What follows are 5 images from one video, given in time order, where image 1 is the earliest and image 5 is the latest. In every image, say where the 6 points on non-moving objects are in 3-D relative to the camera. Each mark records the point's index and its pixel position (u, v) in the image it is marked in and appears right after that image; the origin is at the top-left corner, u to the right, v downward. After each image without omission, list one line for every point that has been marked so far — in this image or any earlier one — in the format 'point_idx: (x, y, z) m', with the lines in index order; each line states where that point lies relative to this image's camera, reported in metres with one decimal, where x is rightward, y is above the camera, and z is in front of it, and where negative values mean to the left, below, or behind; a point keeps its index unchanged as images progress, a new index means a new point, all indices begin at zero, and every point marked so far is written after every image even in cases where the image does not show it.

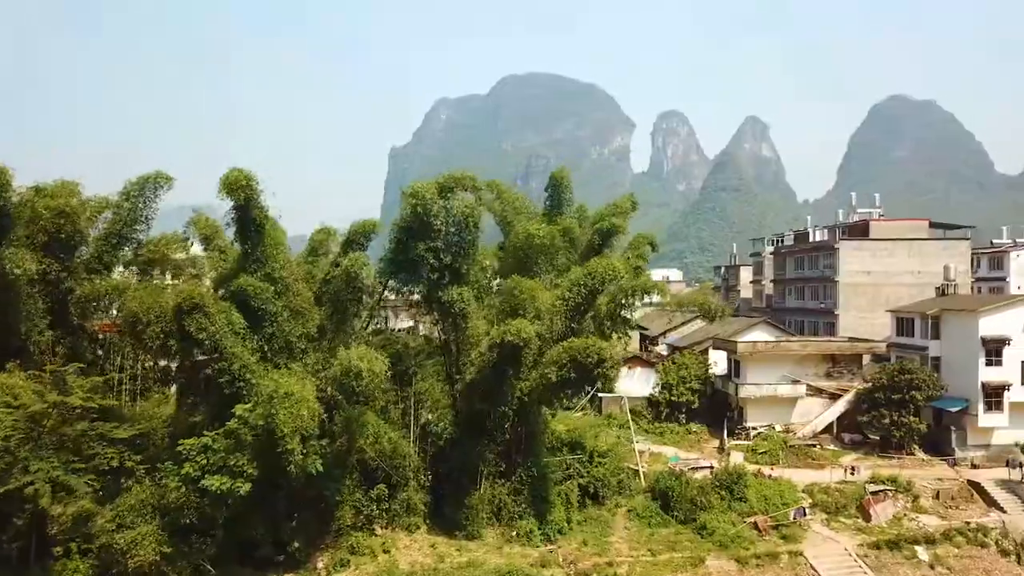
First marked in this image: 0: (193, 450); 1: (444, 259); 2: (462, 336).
0: (-4.8, -2.4, +12.3) m
1: (-1.3, +0.5, +14.7) m
2: (-0.9, -0.9, +15.2) m
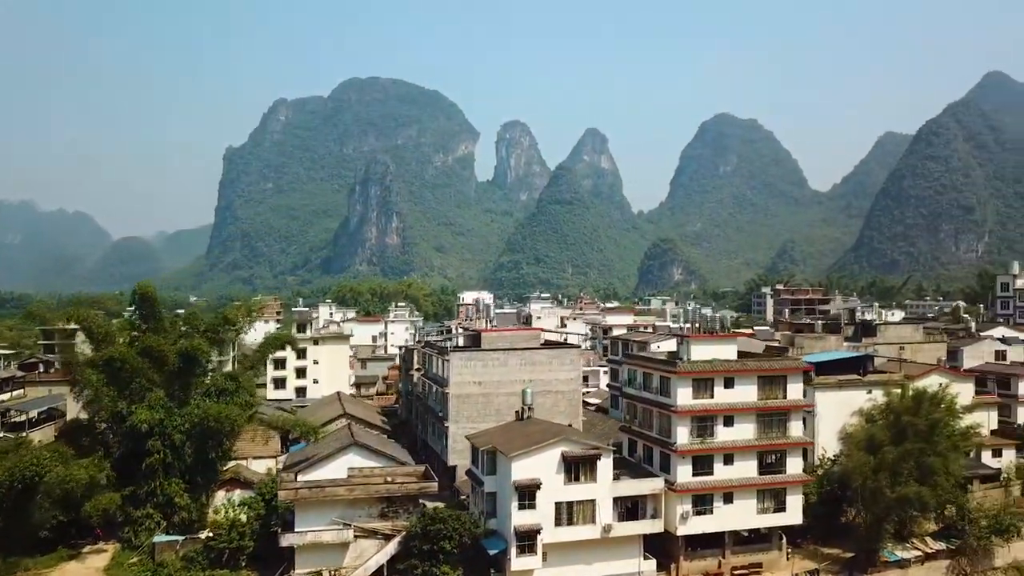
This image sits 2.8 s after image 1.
0: (-14.6, -6.0, +9.8) m
1: (-11.5, -3.0, +12.8) m
2: (-11.3, -4.4, +13.4) m
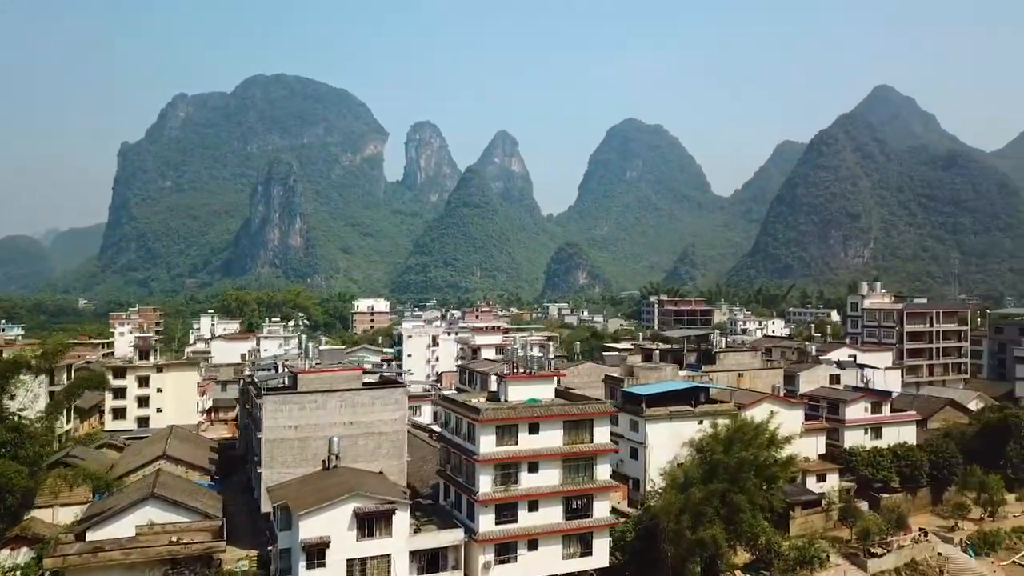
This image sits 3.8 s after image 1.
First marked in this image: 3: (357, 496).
0: (-18.5, -7.2, +7.7) m
1: (-15.8, -4.2, +11.0) m
2: (-15.6, -5.7, +11.6) m
3: (-3.8, -5.1, +19.9) m
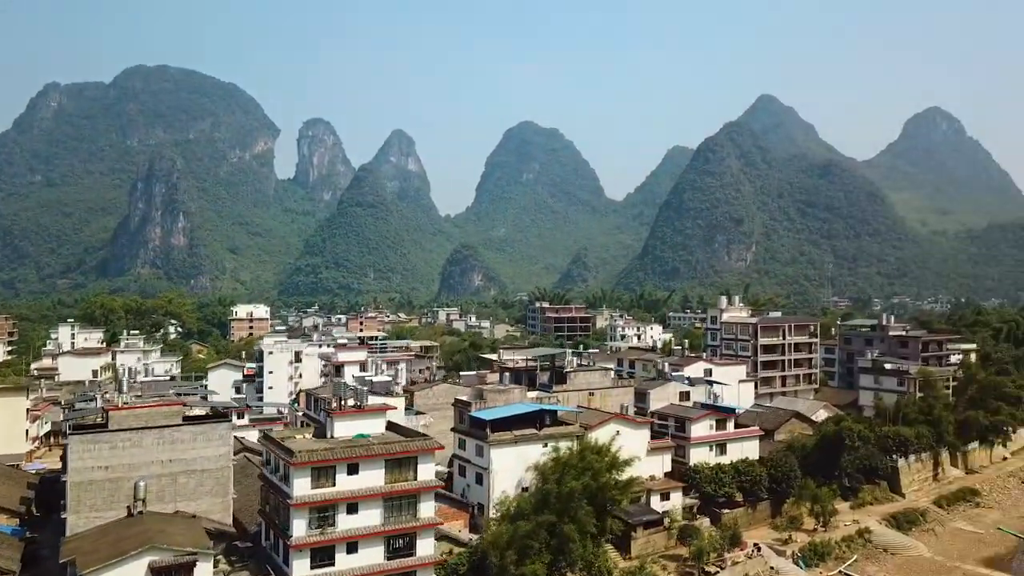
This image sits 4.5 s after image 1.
0: (-21.4, -8.1, +4.8) m
1: (-19.1, -5.2, +8.4) m
2: (-19.0, -6.6, +9.1) m
3: (-8.2, -6.0, +18.7) m
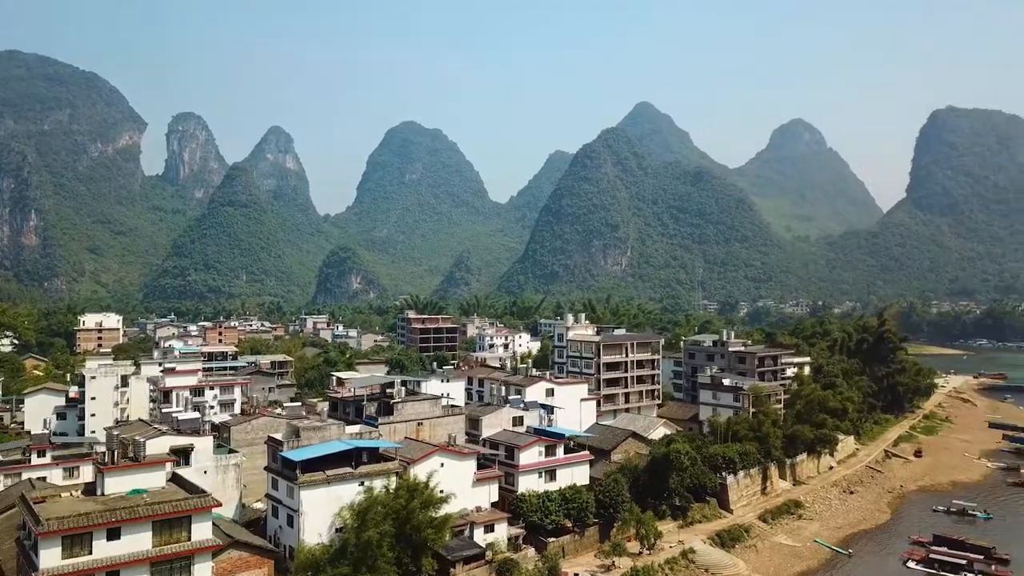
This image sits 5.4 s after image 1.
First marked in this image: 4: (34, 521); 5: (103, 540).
0: (-24.5, -9.3, +1.0) m
1: (-22.7, -6.4, +4.9) m
2: (-22.6, -7.8, +5.5) m
3: (-13.3, -7.2, +16.5) m
4: (-11.5, -5.6, +19.6) m
5: (-9.9, -6.1, +19.7) m
